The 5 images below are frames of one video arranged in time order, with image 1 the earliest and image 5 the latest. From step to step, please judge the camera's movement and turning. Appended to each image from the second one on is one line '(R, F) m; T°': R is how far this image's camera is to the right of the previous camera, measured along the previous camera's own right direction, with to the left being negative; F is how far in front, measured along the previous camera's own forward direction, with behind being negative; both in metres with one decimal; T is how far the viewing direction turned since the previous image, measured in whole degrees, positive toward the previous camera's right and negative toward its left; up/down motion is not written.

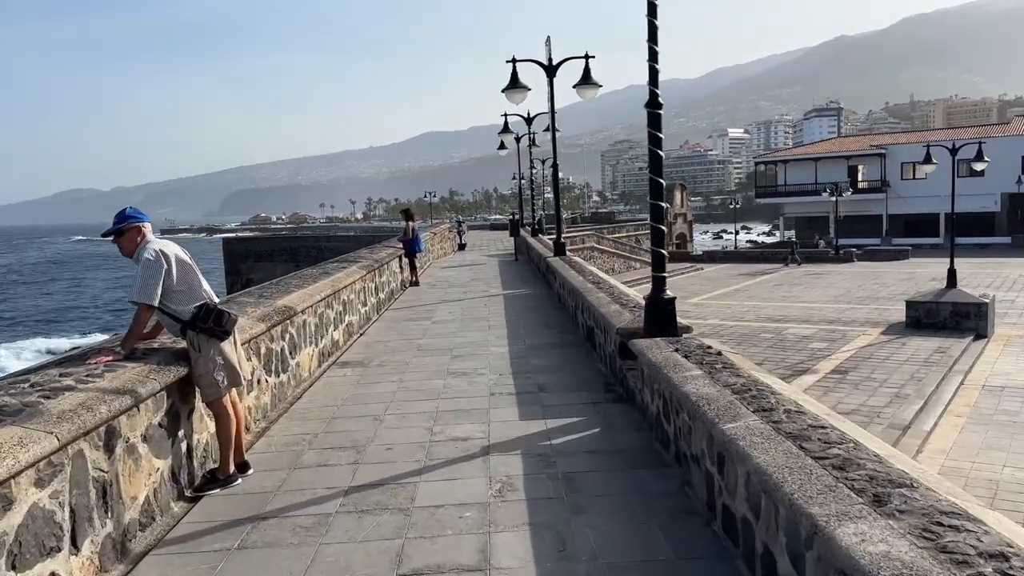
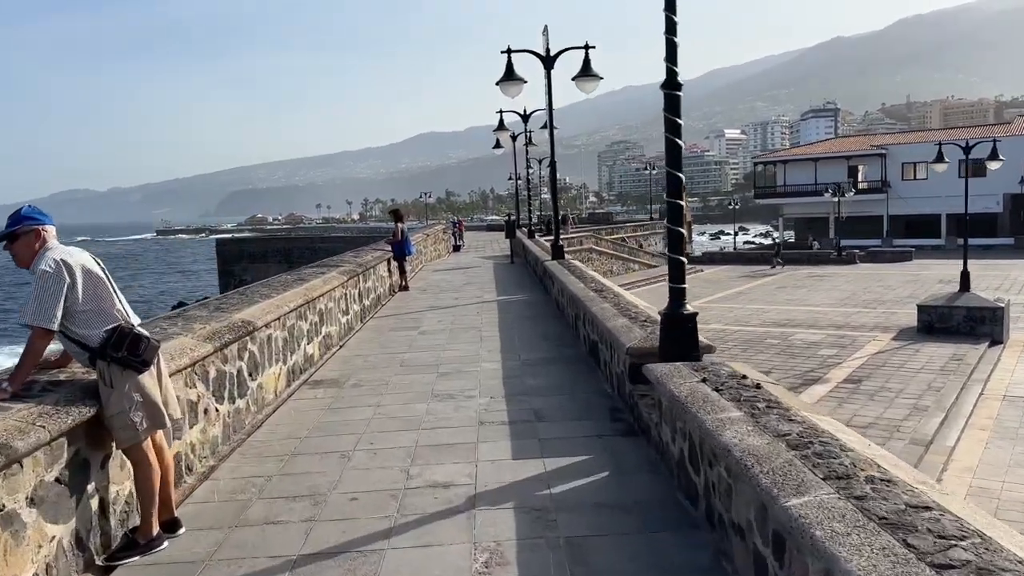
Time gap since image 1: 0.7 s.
(0.0, +0.8) m; 0°
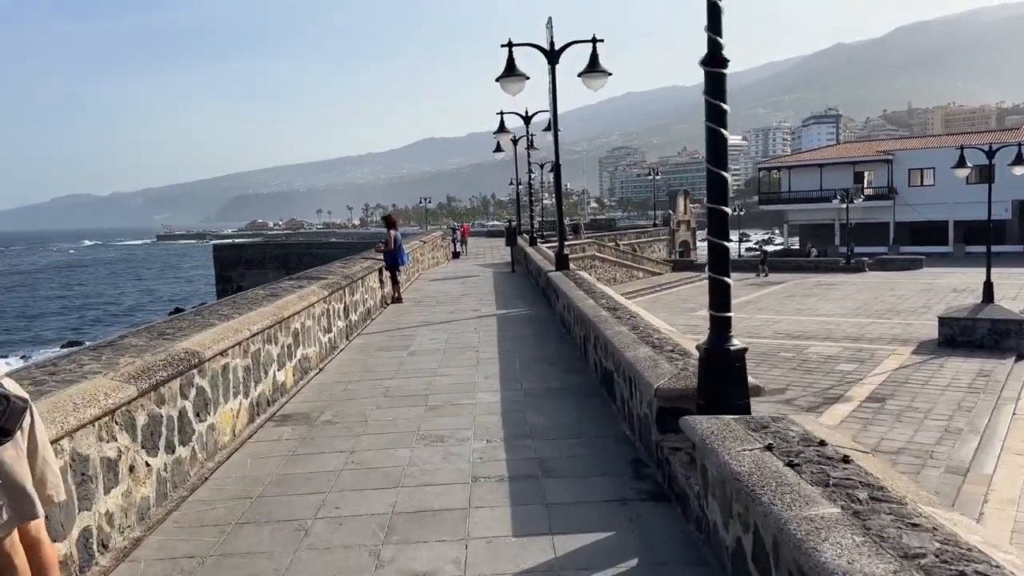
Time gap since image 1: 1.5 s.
(0.0, +0.9) m; 0°
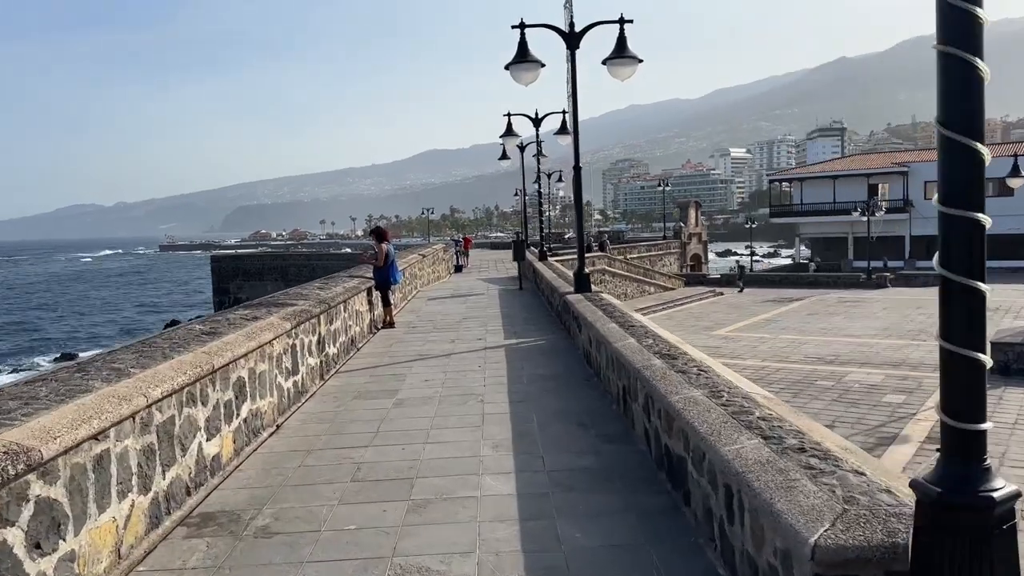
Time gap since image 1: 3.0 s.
(-0.1, +1.8) m; 0°
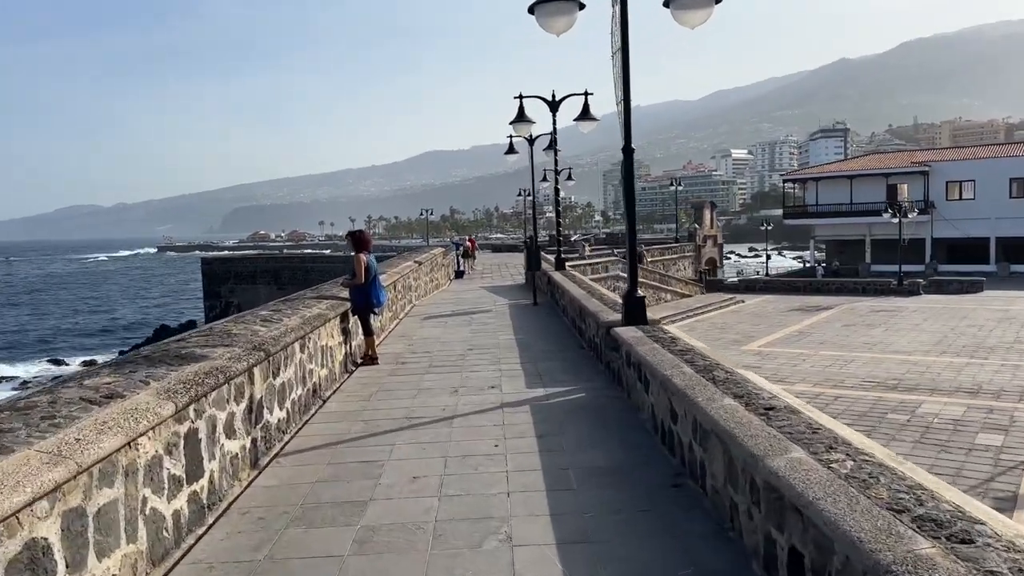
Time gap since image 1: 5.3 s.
(-0.2, +2.7) m; 0°
